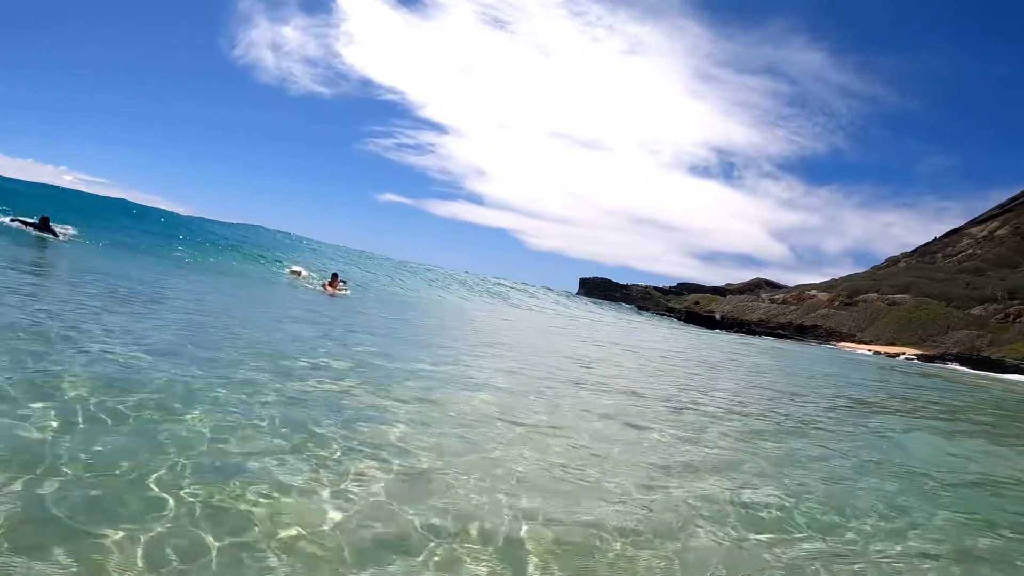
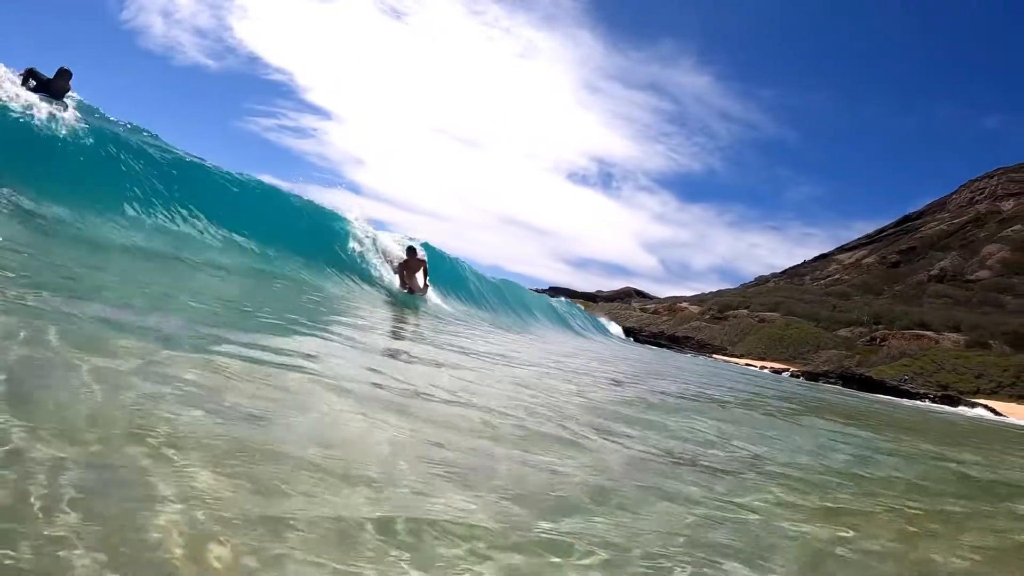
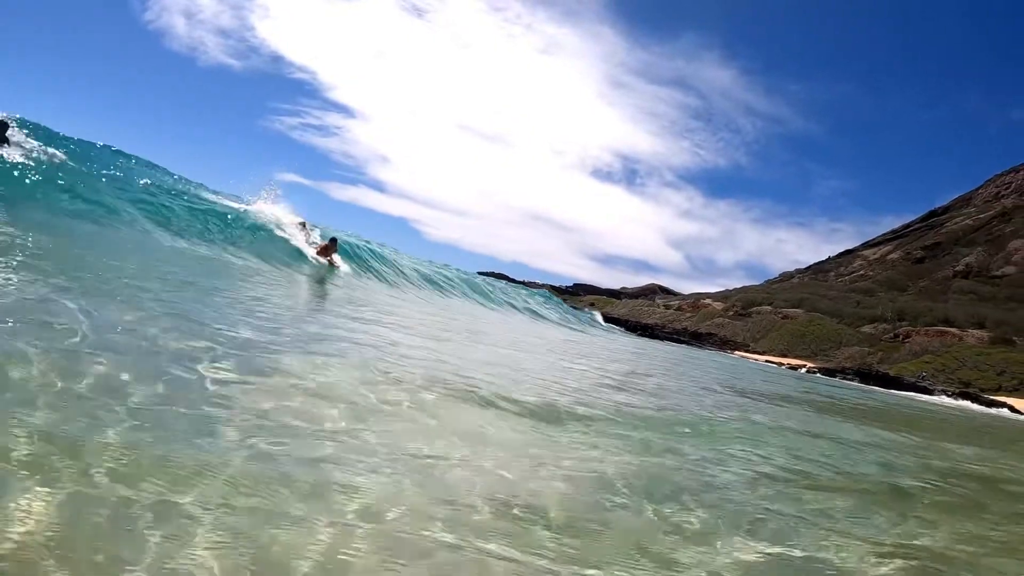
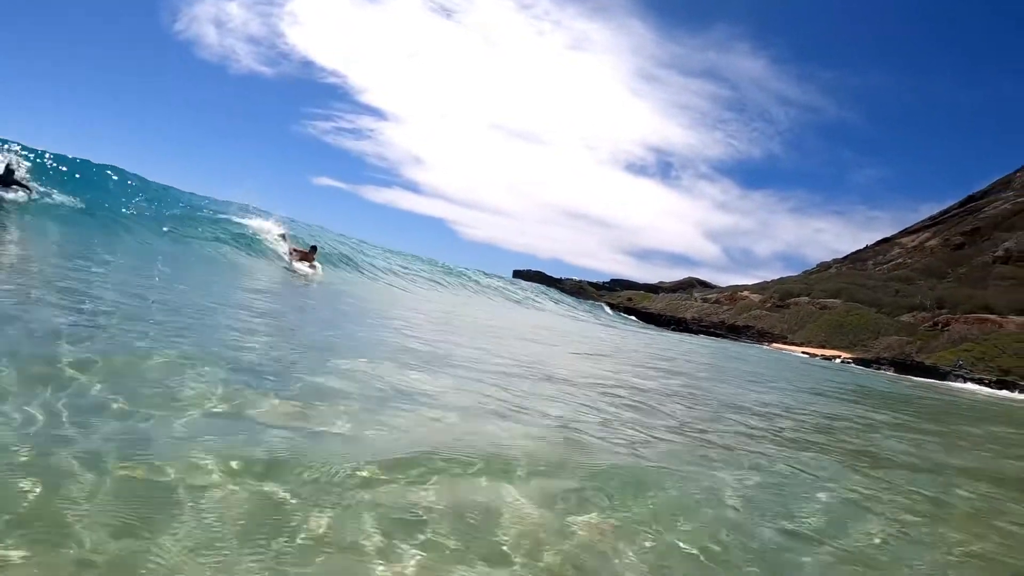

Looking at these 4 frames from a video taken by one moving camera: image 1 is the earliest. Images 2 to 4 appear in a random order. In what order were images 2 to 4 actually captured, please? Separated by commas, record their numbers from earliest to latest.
4, 3, 2
